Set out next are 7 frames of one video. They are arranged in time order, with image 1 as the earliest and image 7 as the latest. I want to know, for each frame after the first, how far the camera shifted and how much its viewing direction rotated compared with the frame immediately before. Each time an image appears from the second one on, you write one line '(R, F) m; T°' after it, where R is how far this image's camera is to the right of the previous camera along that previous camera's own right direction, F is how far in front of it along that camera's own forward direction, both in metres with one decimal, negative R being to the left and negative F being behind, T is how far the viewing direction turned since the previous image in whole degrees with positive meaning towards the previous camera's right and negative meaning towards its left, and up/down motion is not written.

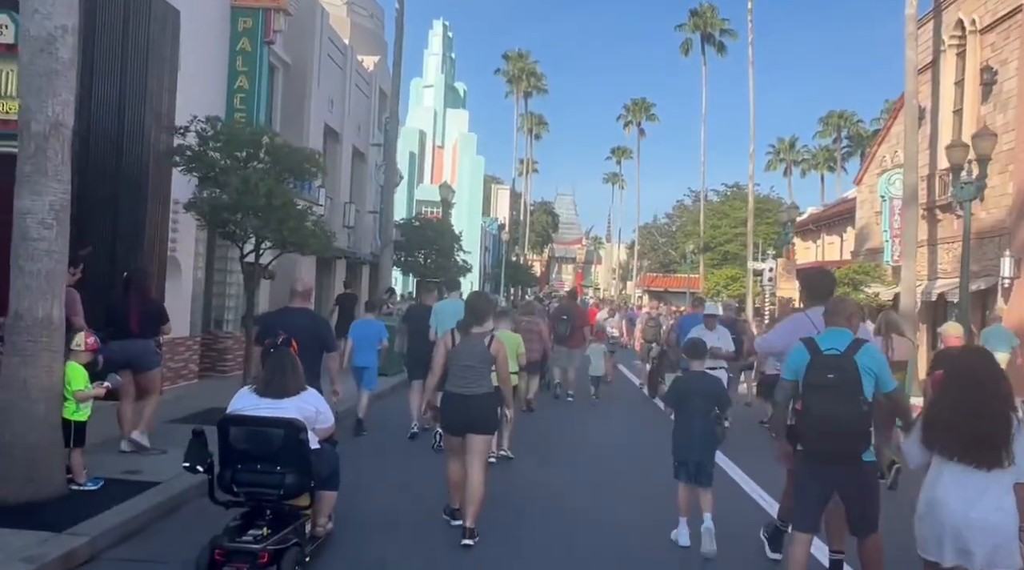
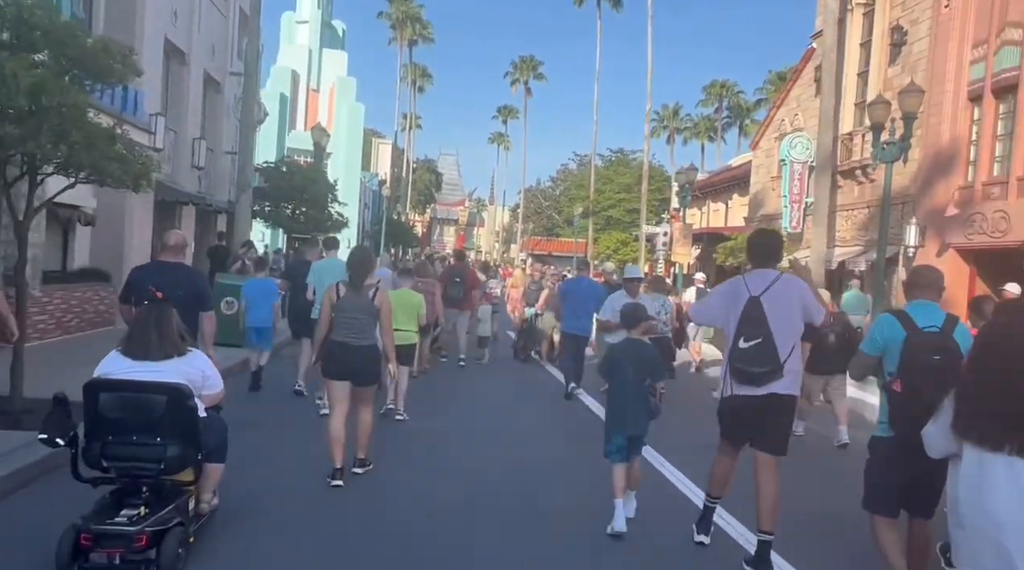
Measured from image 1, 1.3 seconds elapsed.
(-0.1, +1.8) m; +8°
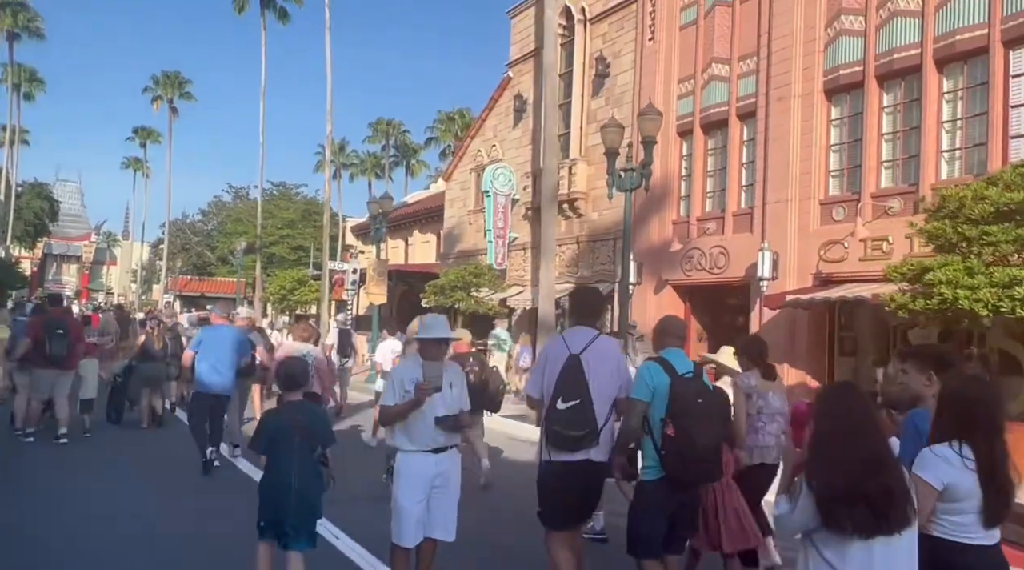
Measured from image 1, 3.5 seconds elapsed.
(-0.3, +3.1) m; +23°
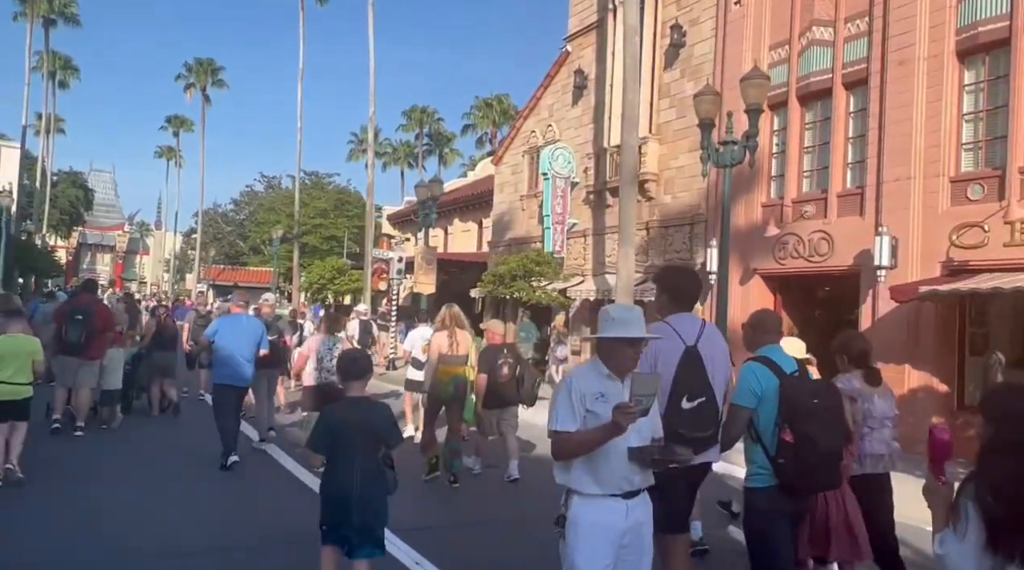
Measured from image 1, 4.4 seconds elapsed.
(-0.8, +1.5) m; -2°
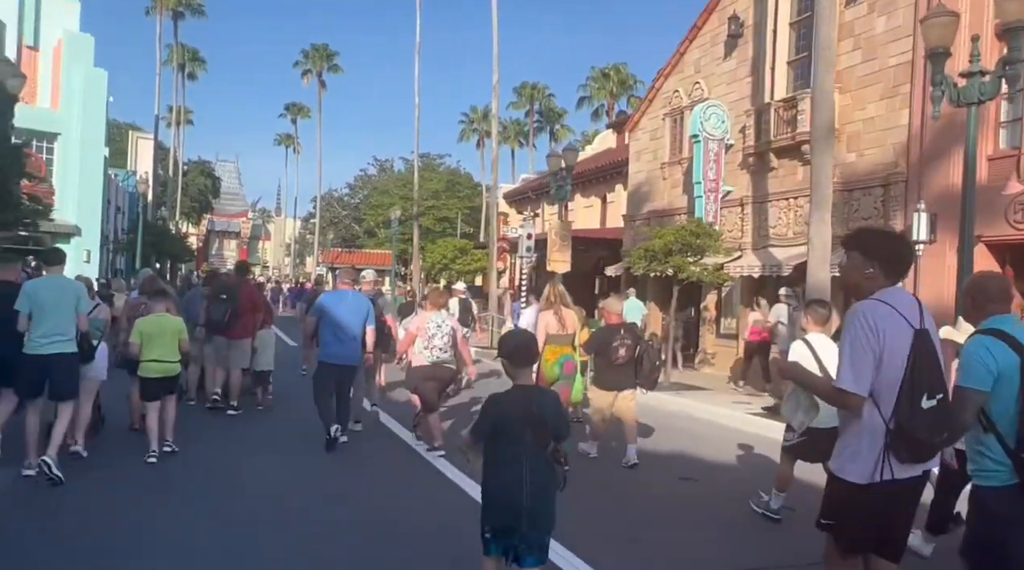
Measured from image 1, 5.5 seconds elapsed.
(-0.8, +1.8) m; -7°
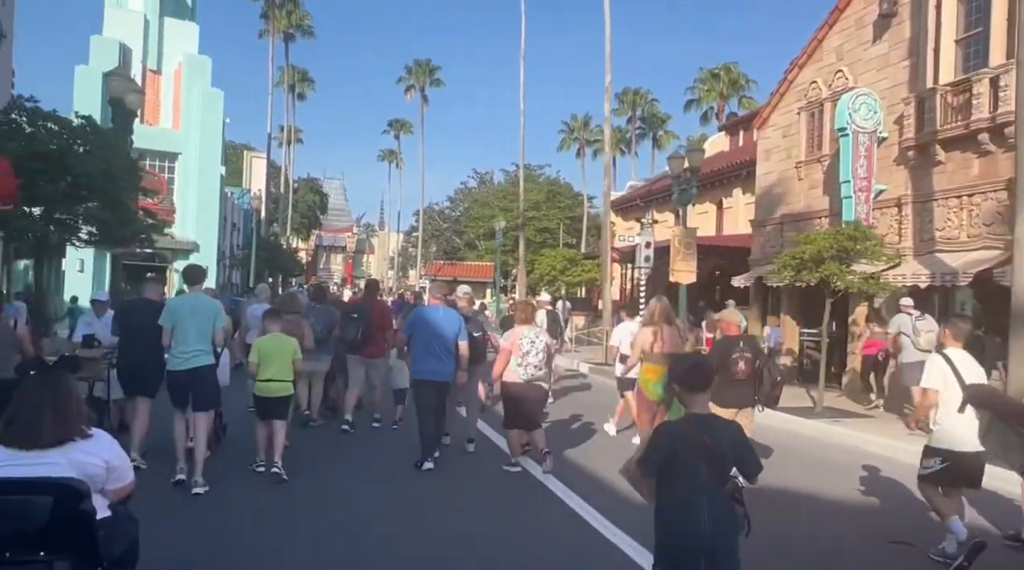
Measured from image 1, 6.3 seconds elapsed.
(-0.5, +1.4) m; -7°
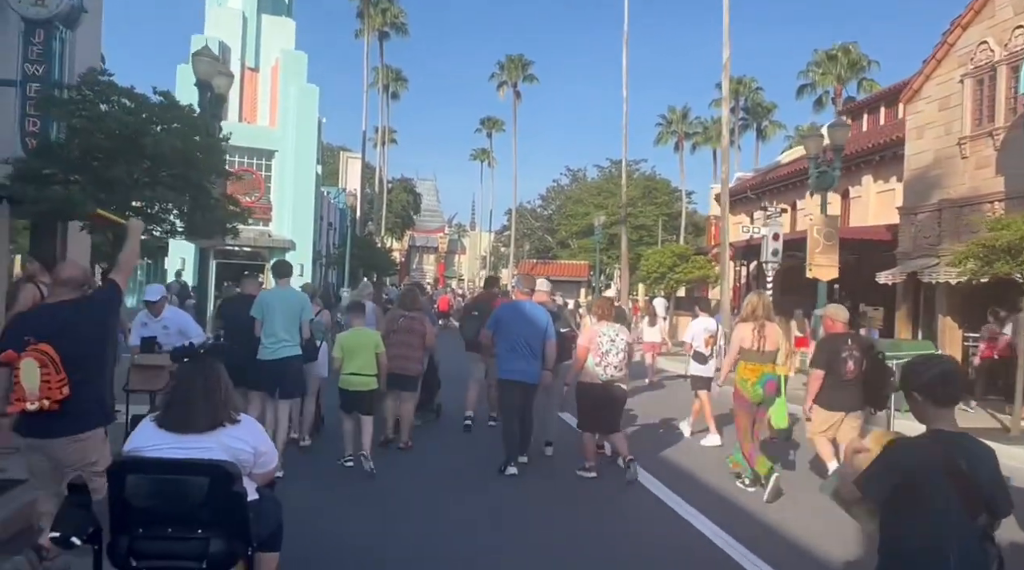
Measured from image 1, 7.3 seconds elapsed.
(-0.5, +2.0) m; -6°
